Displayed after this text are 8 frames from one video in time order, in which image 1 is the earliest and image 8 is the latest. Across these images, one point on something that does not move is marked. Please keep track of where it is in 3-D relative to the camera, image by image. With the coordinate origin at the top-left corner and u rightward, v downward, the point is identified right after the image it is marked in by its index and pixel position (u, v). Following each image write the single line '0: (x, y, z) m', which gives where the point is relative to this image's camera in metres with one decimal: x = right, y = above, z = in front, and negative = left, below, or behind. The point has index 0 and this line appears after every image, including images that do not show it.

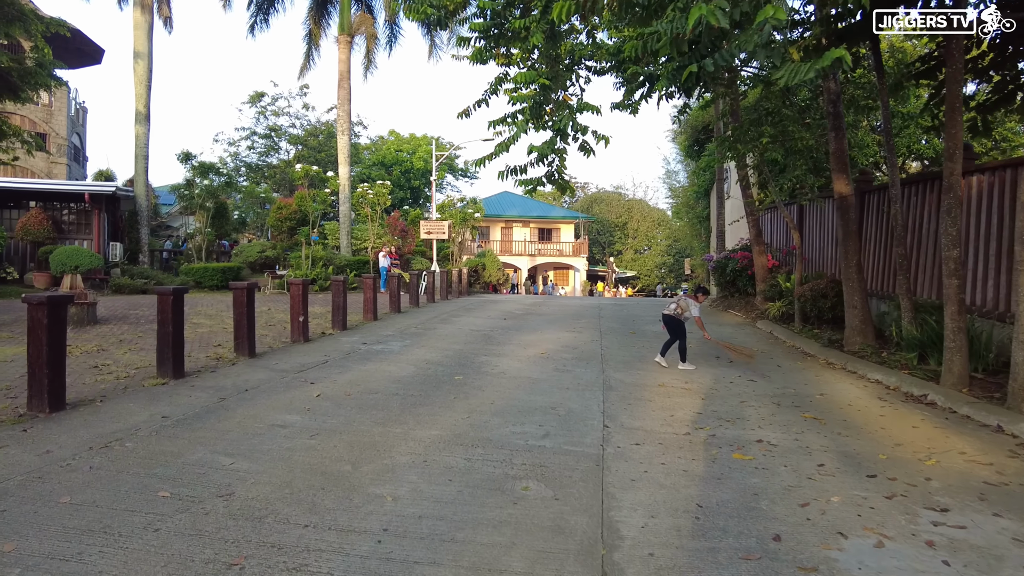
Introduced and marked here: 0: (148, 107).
0: (-10.2, +5.1, +18.7) m
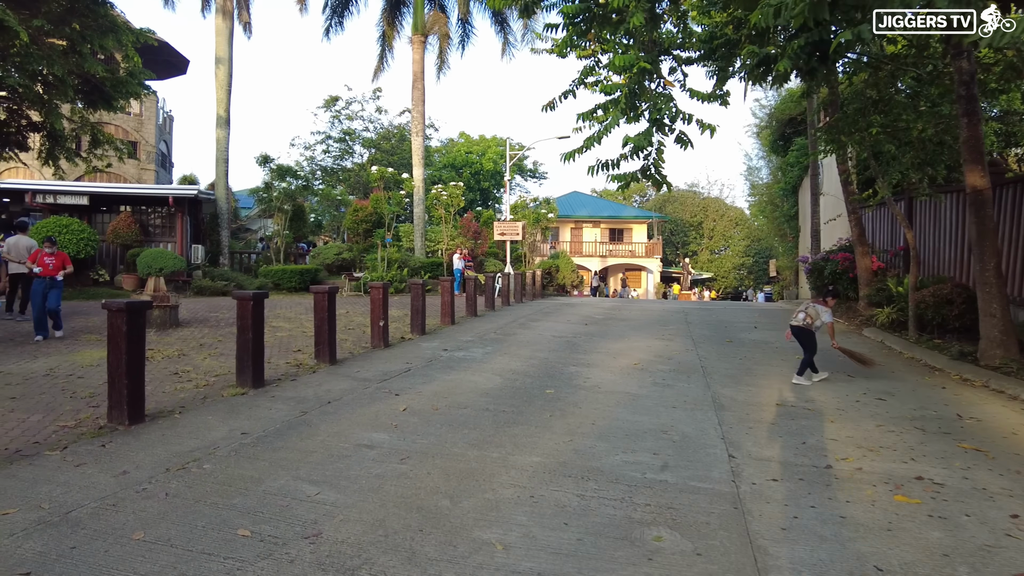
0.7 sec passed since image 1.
0: (-8.1, +5.0, +19.0) m
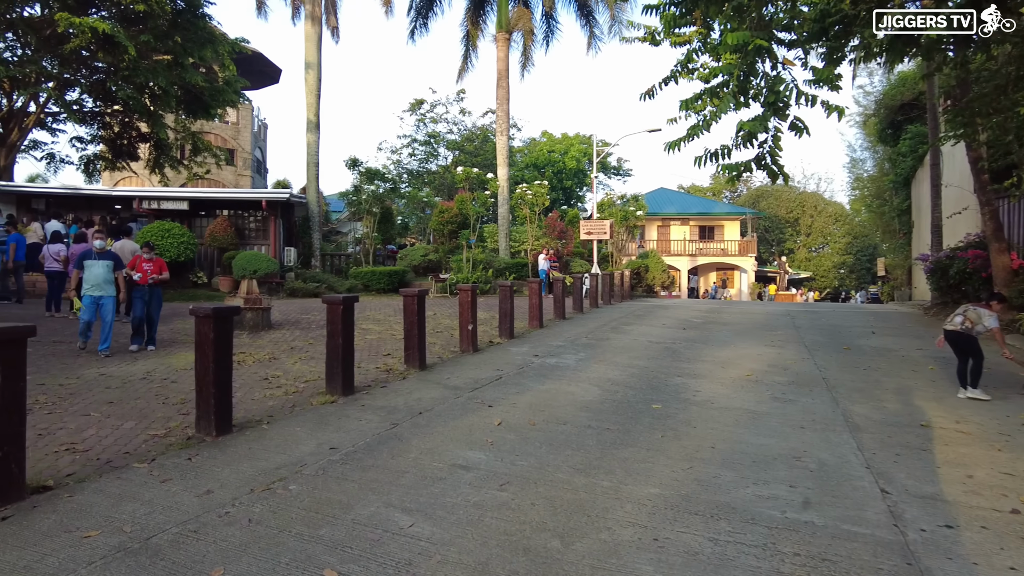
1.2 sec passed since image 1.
0: (-5.6, +5.0, +19.3) m
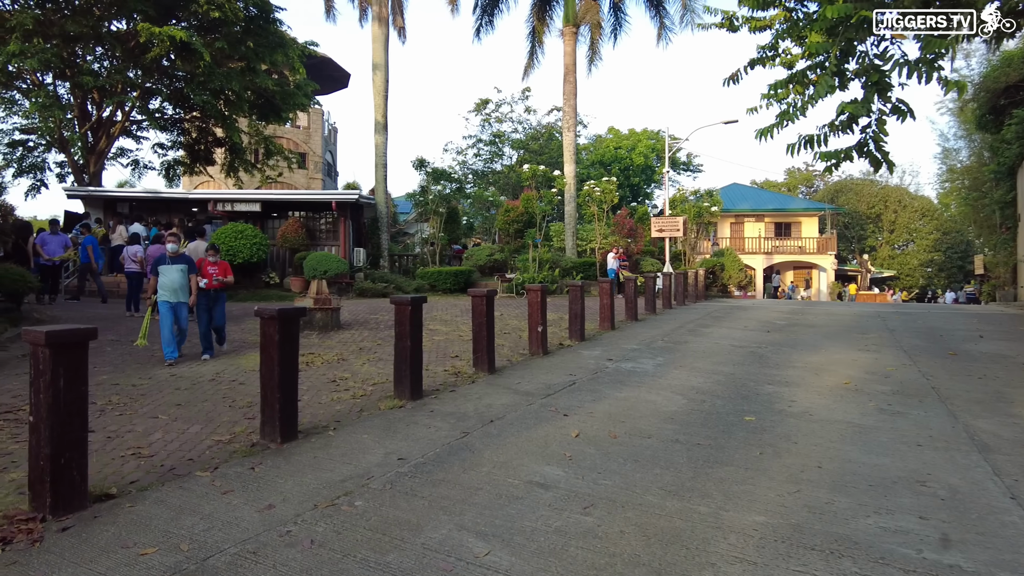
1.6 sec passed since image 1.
0: (-3.7, +5.0, +19.3) m
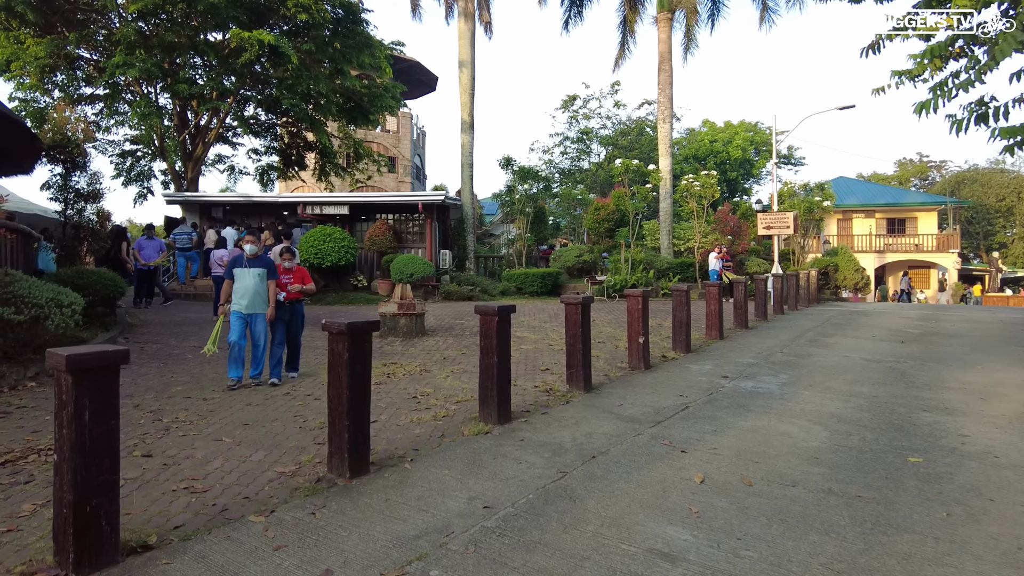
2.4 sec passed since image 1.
0: (-1.1, +4.9, +18.8) m
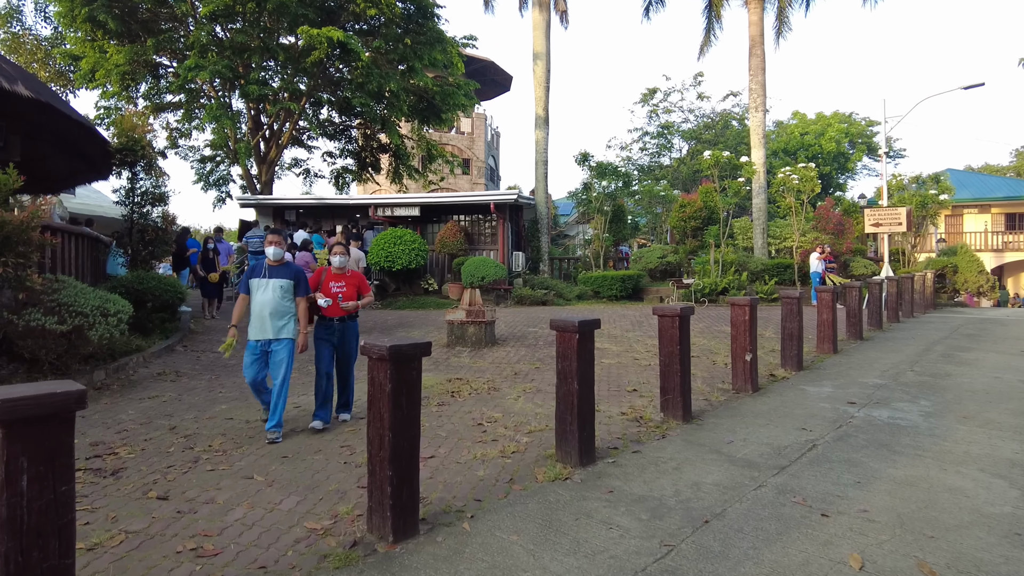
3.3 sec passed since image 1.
0: (+0.9, +4.8, +17.9) m
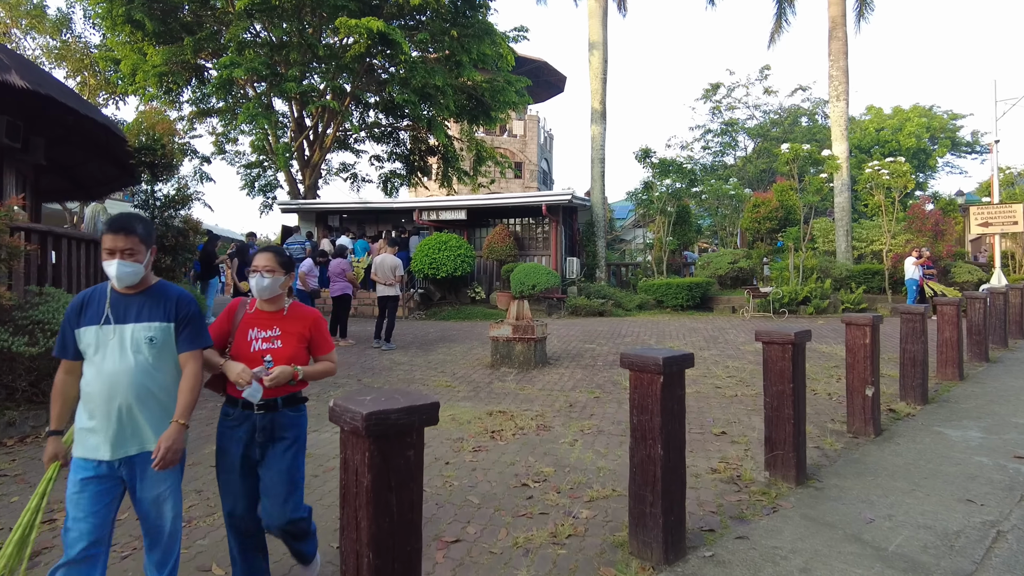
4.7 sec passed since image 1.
0: (+2.3, +4.6, +16.6) m
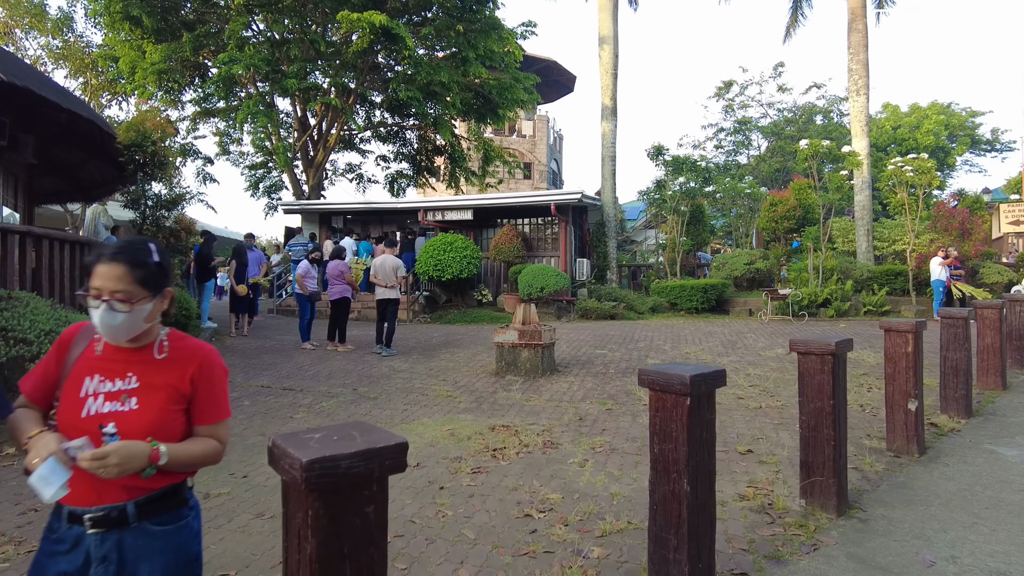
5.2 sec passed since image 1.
0: (+2.4, +4.6, +16.1) m
